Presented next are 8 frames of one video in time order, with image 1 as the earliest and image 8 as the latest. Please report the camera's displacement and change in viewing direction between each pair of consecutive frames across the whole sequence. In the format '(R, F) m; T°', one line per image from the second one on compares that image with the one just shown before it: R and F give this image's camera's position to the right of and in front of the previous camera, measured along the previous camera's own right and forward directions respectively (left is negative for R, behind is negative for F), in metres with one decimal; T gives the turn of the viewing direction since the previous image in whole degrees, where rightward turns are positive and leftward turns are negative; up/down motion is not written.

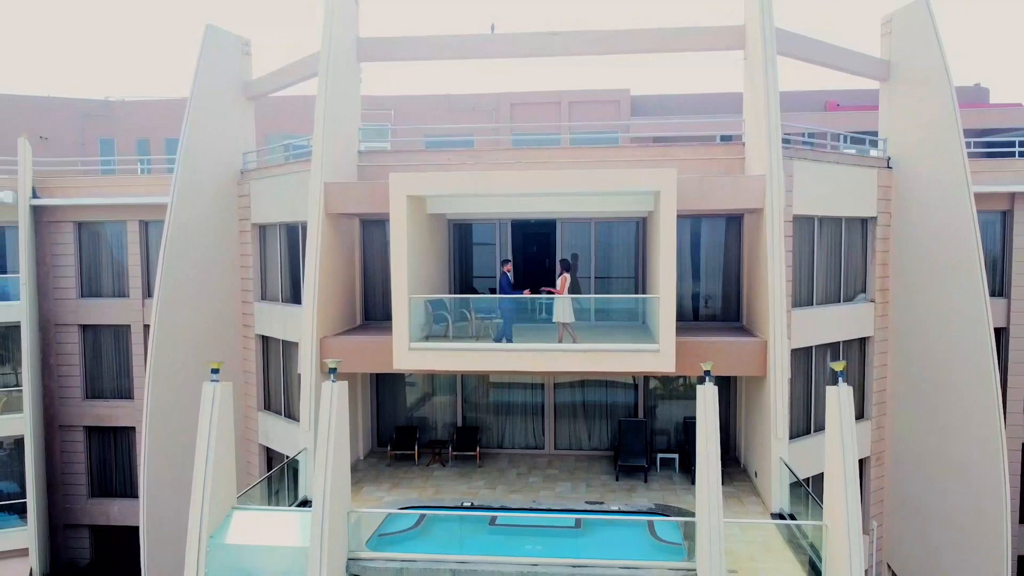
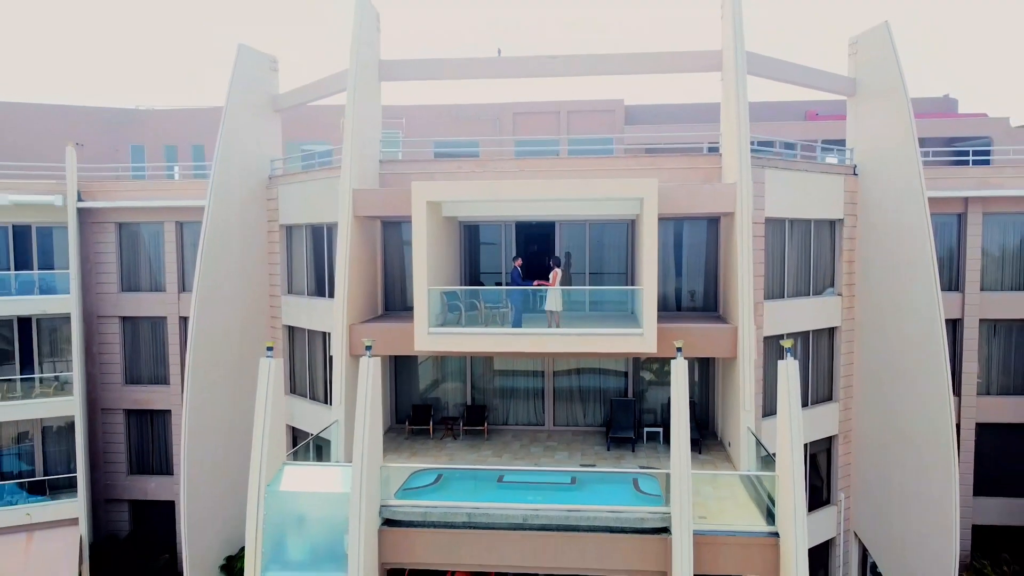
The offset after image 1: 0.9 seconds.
(-0.1, -1.5) m; 0°
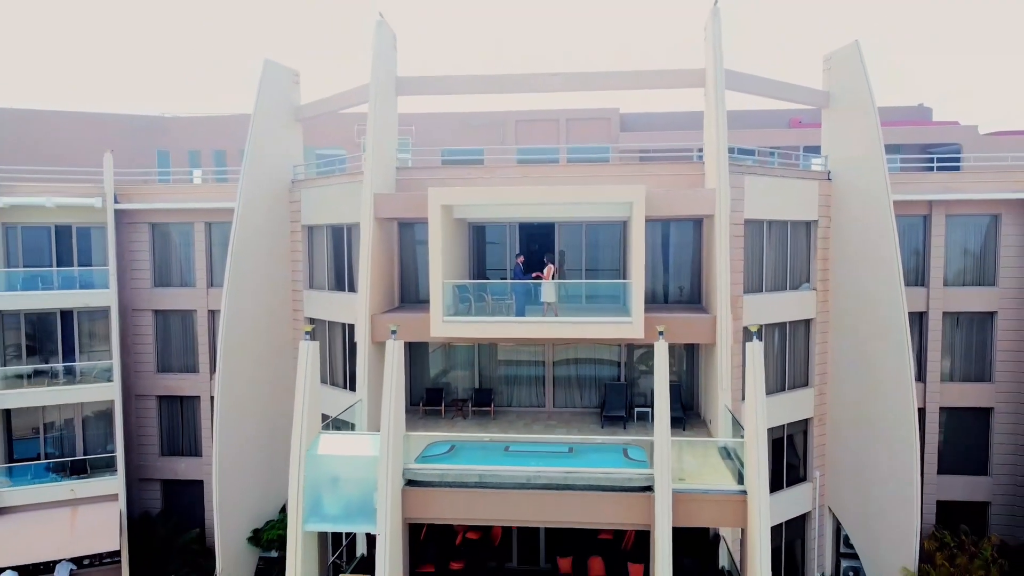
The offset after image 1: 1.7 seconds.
(-0.1, -1.4) m; 0°
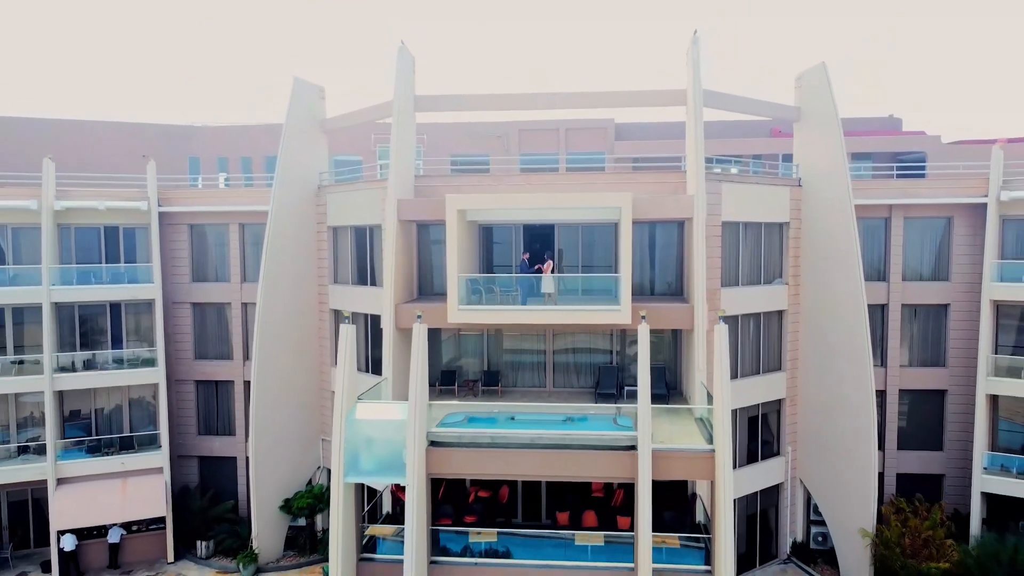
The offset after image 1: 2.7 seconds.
(-0.1, -1.9) m; 0°
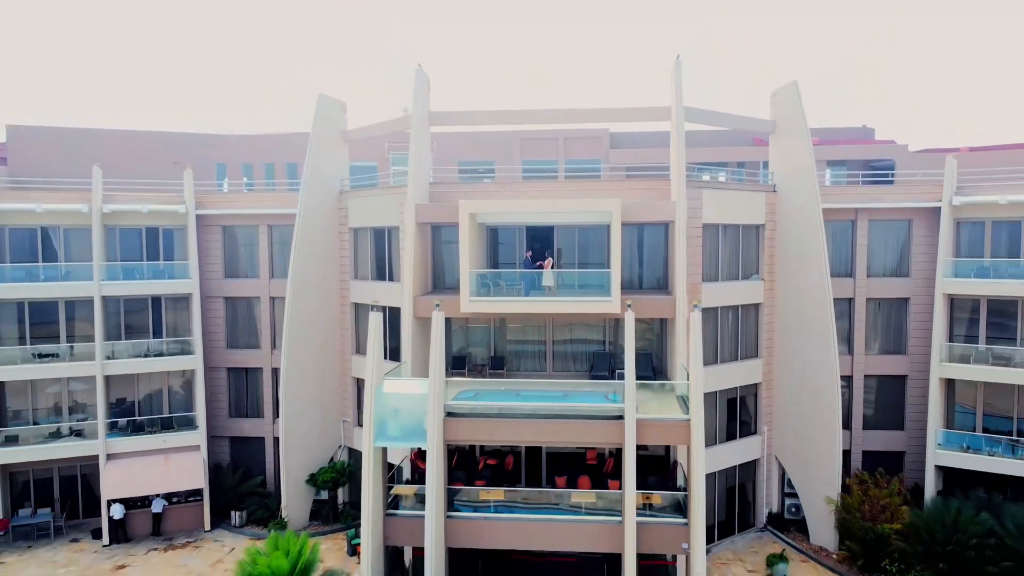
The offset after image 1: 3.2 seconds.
(-0.1, -2.0) m; 0°
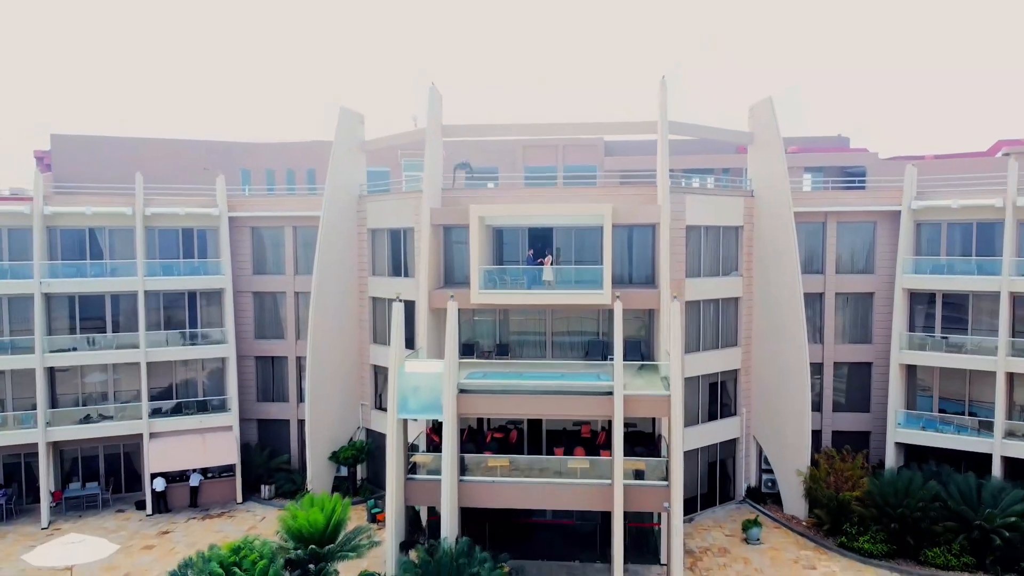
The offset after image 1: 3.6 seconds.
(-0.1, -2.2) m; 0°
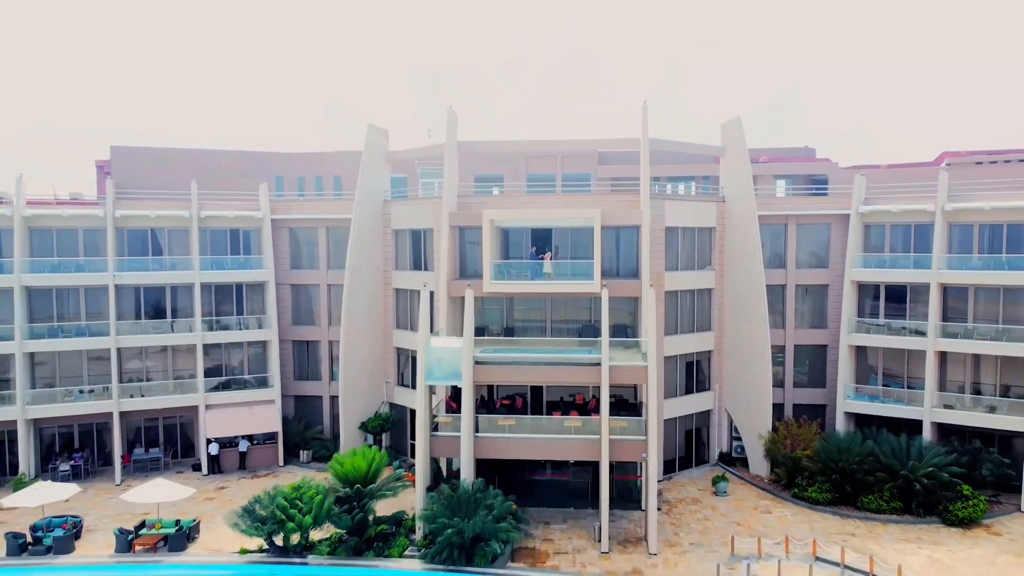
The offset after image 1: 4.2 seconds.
(-0.2, -3.6) m; 0°
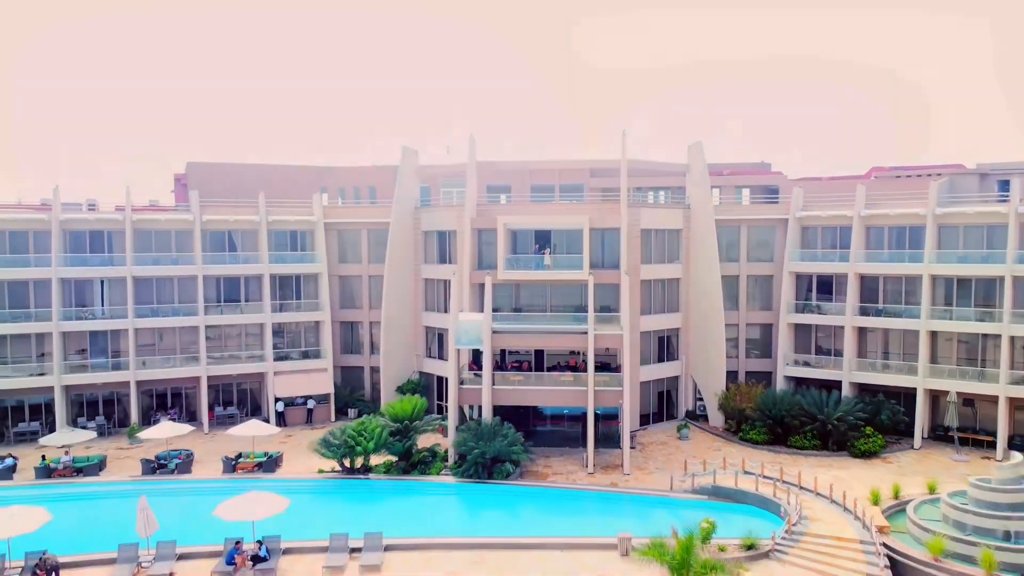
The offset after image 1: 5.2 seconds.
(-0.3, -6.4) m; 0°
